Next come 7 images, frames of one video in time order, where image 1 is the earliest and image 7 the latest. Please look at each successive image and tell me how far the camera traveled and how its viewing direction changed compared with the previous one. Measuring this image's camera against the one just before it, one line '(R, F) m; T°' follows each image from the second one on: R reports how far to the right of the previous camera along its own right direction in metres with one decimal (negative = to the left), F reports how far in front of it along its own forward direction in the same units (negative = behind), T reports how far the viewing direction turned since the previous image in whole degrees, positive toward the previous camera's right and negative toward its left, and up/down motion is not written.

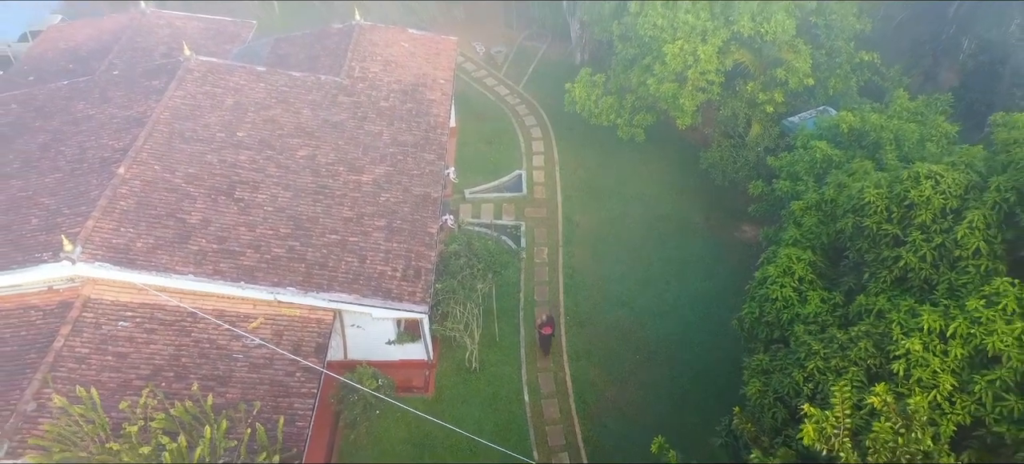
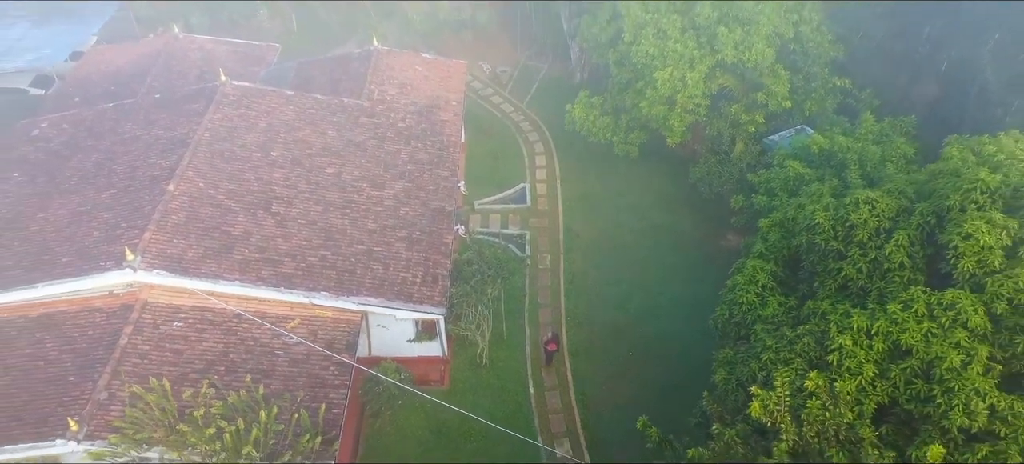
(-0.2, -1.8) m; 0°
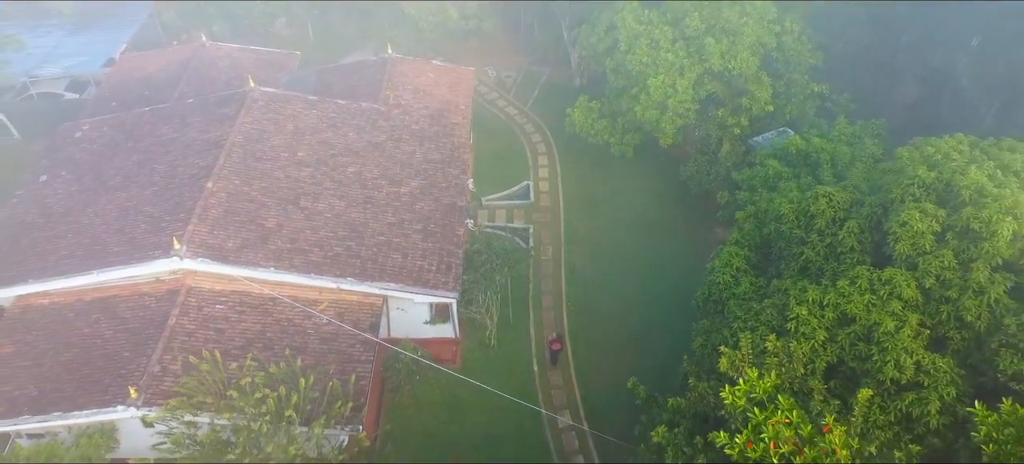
(-0.2, -1.7) m; 0°
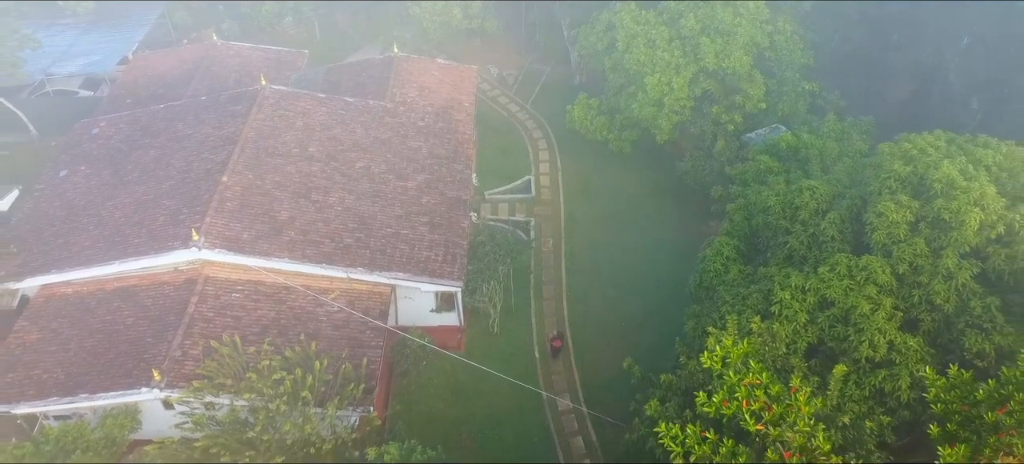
(-0.1, -0.8) m; 0°
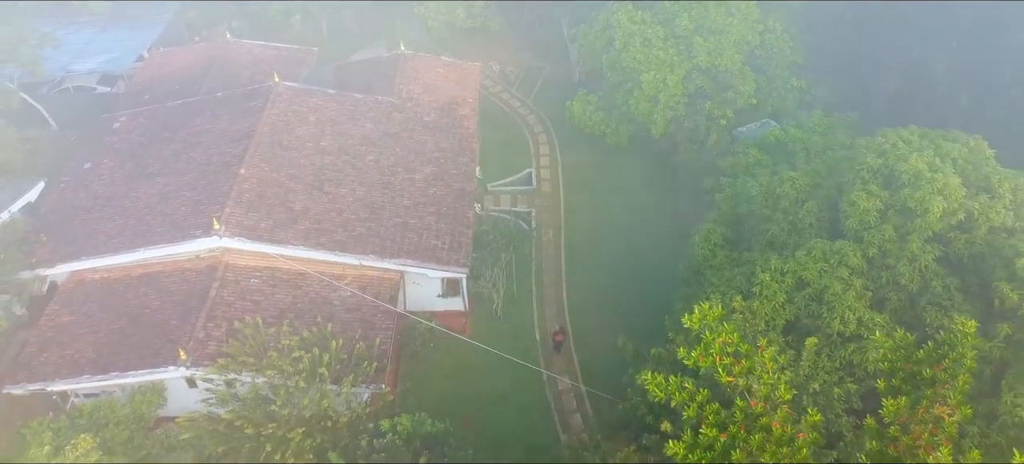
(-0.1, -1.1) m; 0°
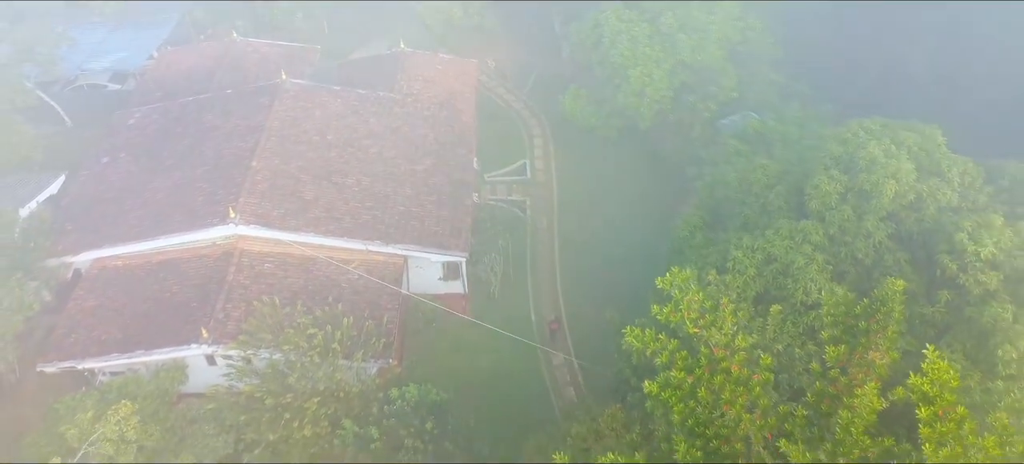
(-0.1, -1.3) m; 0°
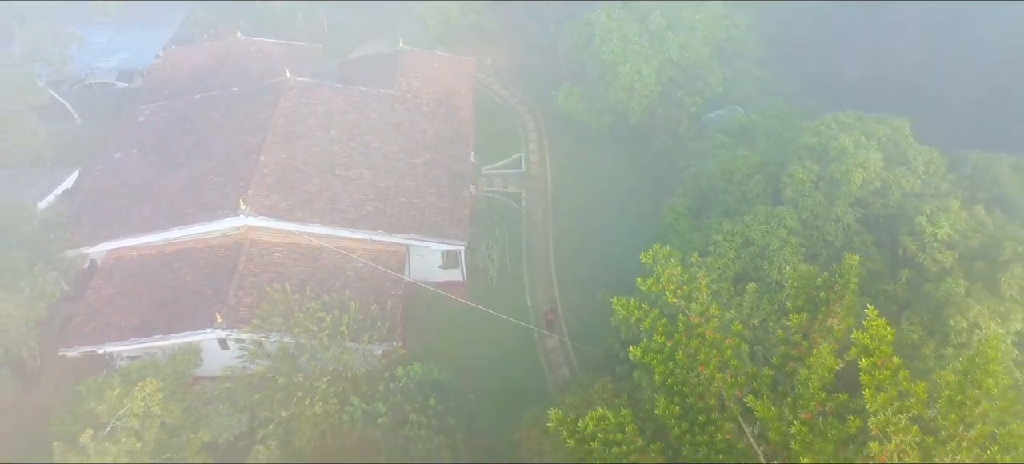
(0.0, -1.1) m; 0°
